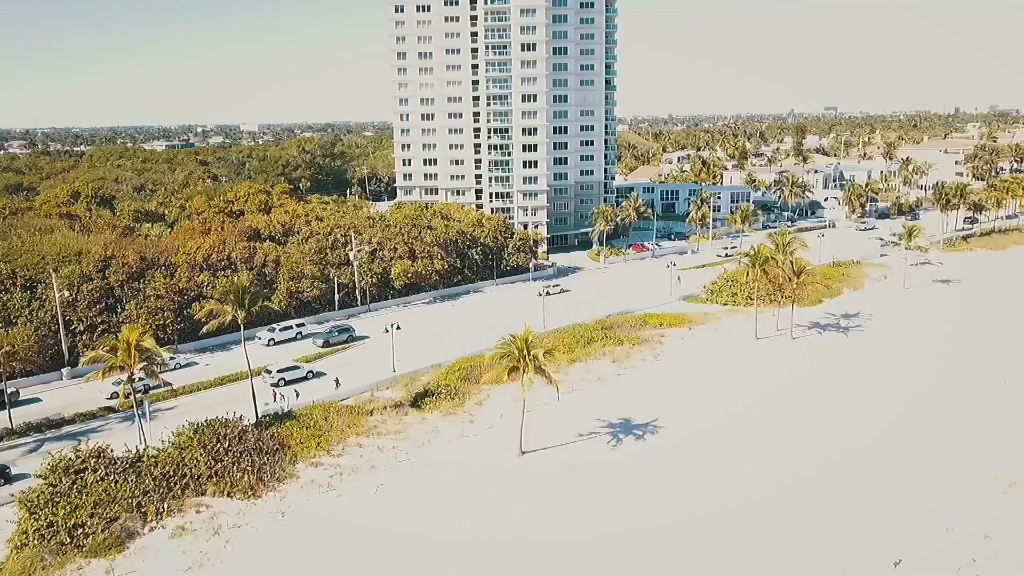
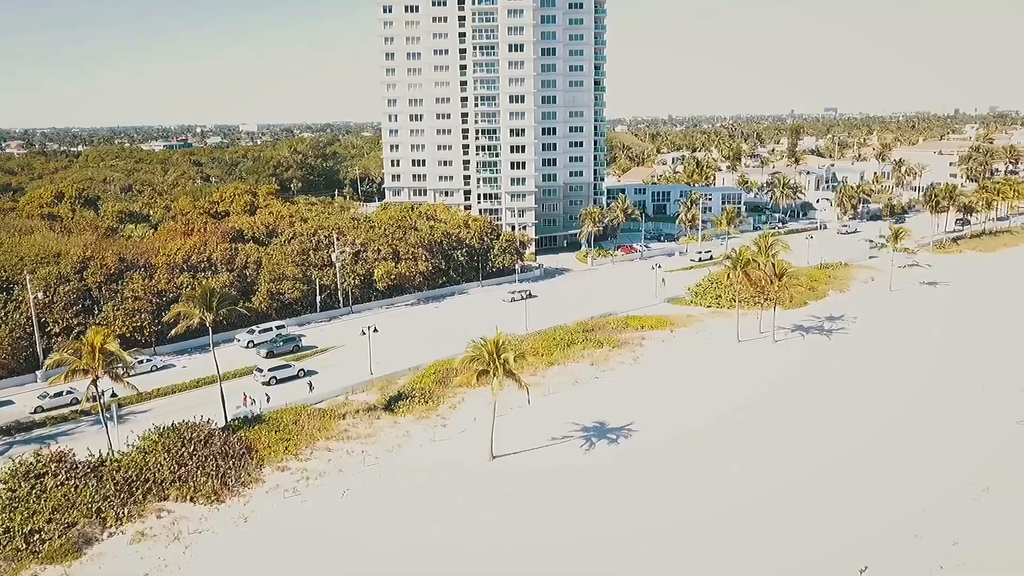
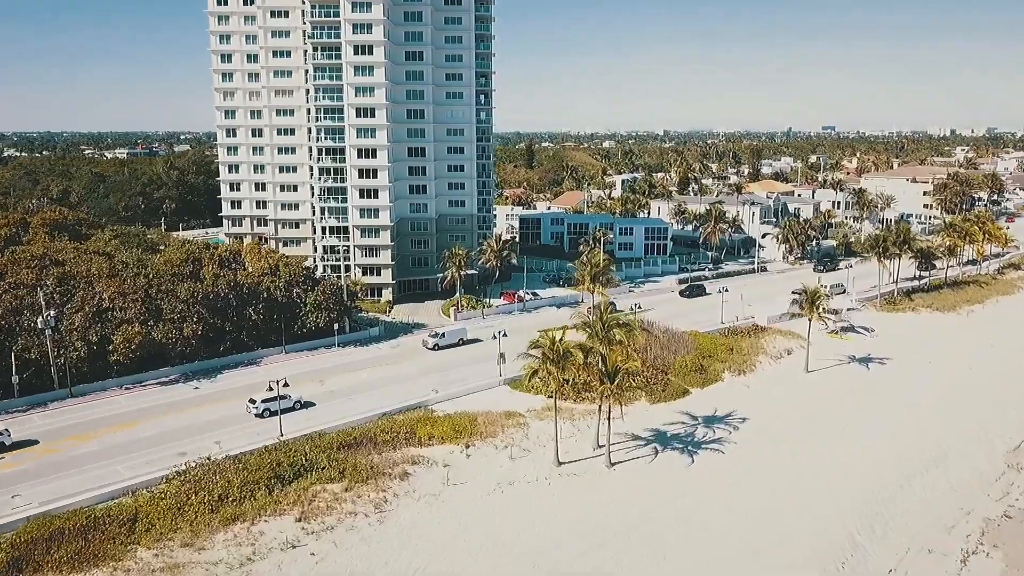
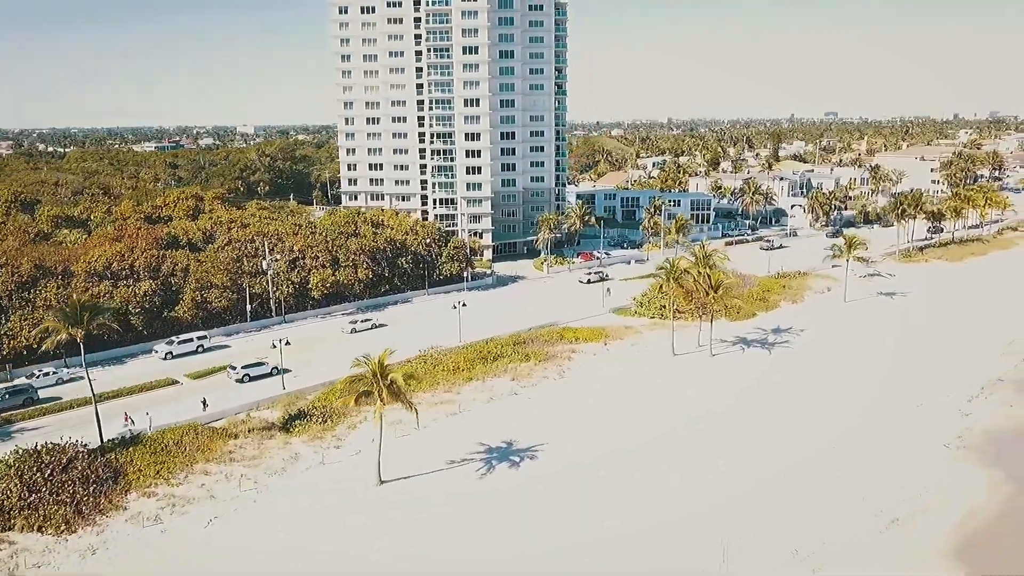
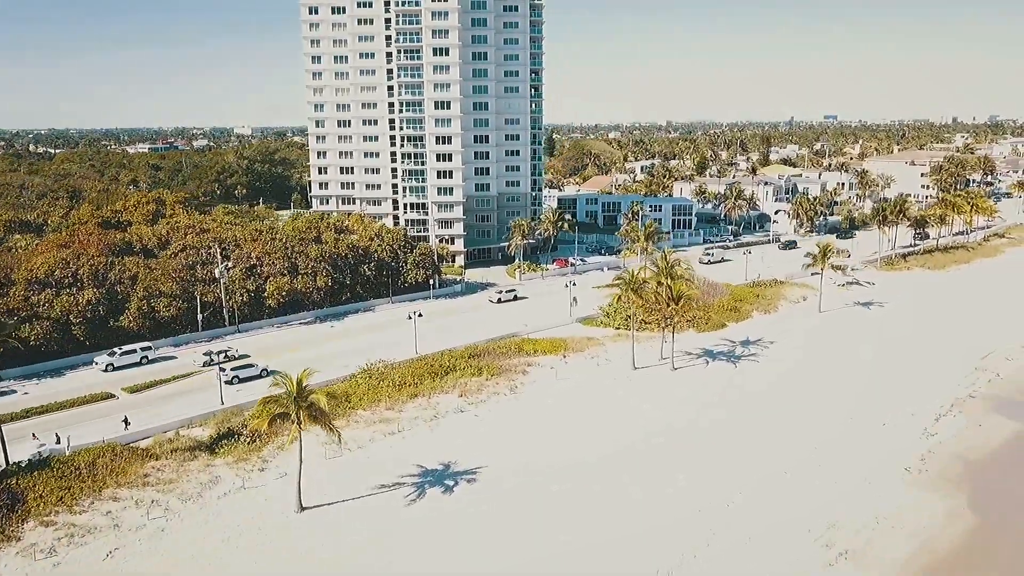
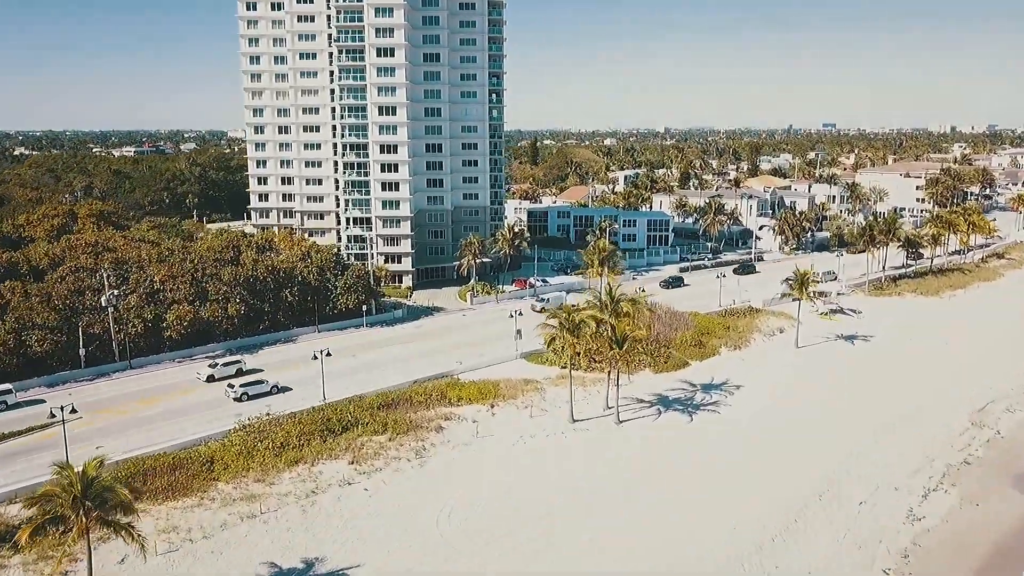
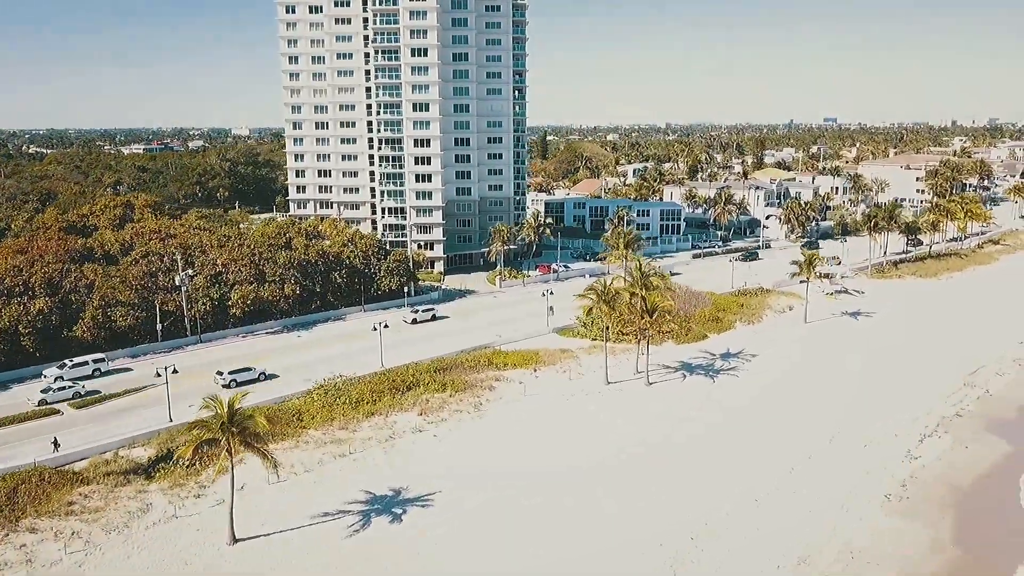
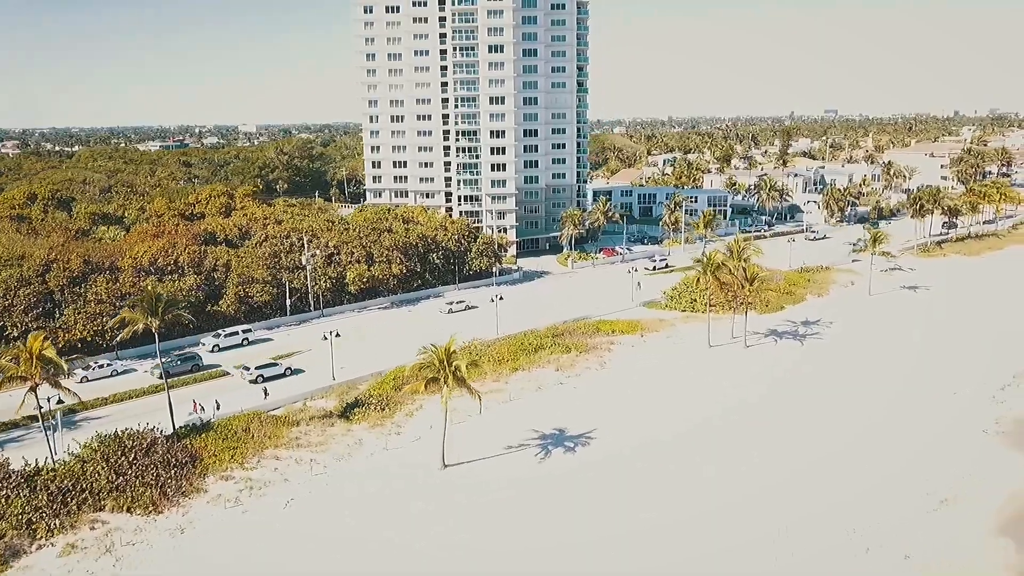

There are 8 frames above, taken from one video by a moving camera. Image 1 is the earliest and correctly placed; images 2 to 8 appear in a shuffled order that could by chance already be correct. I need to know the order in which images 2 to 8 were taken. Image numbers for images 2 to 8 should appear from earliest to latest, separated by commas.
2, 8, 4, 5, 7, 6, 3
